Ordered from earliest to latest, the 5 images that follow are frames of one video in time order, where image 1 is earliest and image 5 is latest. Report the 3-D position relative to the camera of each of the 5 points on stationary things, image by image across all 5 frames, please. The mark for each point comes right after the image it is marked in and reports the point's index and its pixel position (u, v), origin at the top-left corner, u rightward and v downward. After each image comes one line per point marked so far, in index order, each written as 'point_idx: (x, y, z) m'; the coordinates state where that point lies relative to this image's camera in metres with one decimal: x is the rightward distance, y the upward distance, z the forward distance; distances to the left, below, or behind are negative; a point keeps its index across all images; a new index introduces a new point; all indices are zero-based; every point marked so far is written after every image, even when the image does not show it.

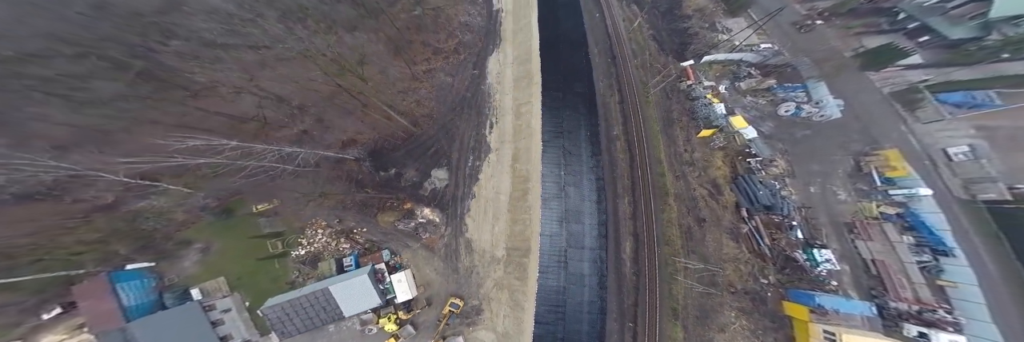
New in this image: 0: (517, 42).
0: (+0.4, +9.1, +16.8) m
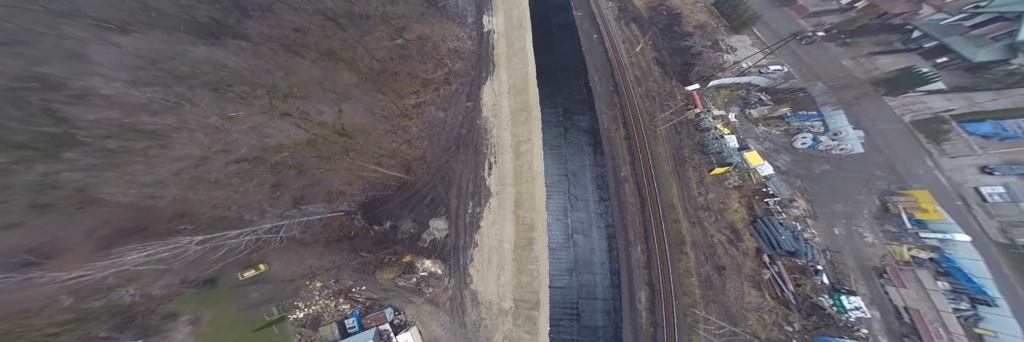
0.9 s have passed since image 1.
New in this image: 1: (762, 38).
0: (0.0, +6.7, +15.6) m
1: (+14.6, +7.9, +15.1) m
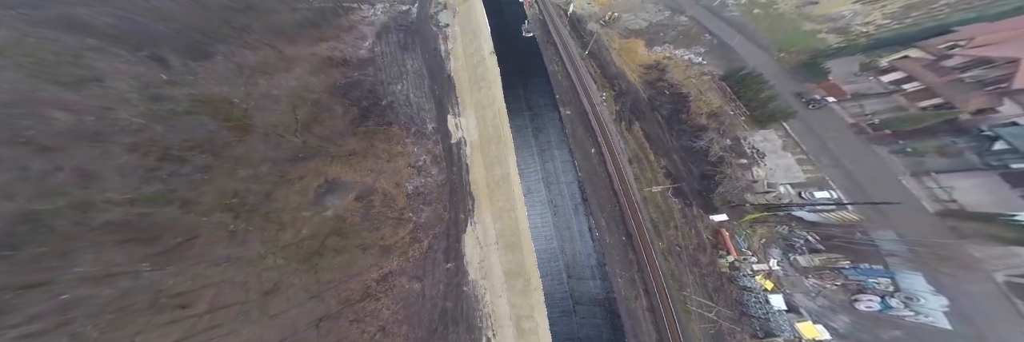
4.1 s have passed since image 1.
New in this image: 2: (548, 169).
0: (-0.9, -1.6, +12.2) m
1: (+13.4, +1.6, +11.6) m
2: (+1.9, +0.3, +12.3) m
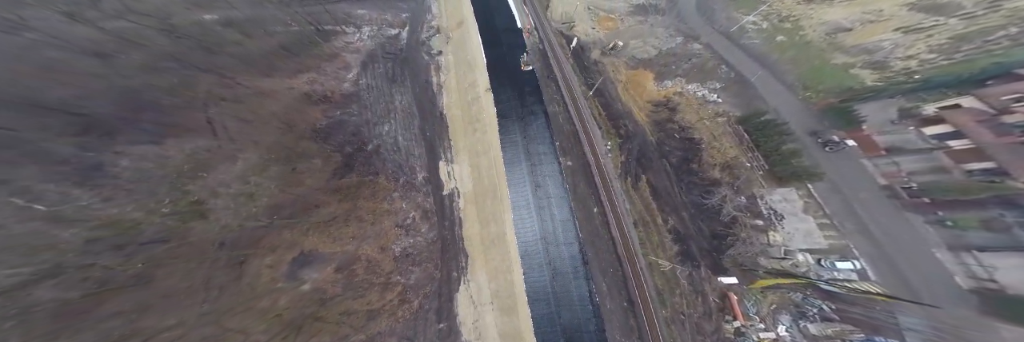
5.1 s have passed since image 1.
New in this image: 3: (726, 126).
0: (-1.1, -4.2, +11.5) m
1: (+13.2, -1.1, +10.5) m
2: (+1.6, -2.3, +11.5) m
3: (+10.7, +2.2, +12.1) m
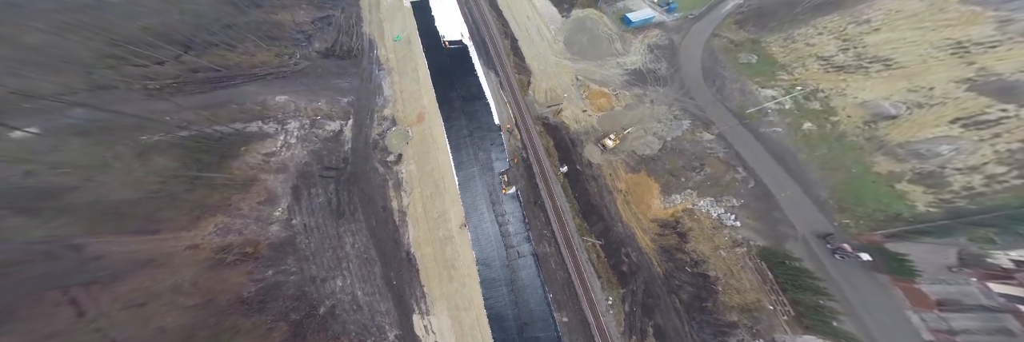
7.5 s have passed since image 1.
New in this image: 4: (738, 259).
0: (-1.2, -11.1, +10.7) m
1: (+12.8, -7.0, +9.4) m
2: (+1.4, -9.0, +10.4) m
3: (+10.0, -3.7, +10.4) m
4: (+9.7, -3.8, +10.4) m
